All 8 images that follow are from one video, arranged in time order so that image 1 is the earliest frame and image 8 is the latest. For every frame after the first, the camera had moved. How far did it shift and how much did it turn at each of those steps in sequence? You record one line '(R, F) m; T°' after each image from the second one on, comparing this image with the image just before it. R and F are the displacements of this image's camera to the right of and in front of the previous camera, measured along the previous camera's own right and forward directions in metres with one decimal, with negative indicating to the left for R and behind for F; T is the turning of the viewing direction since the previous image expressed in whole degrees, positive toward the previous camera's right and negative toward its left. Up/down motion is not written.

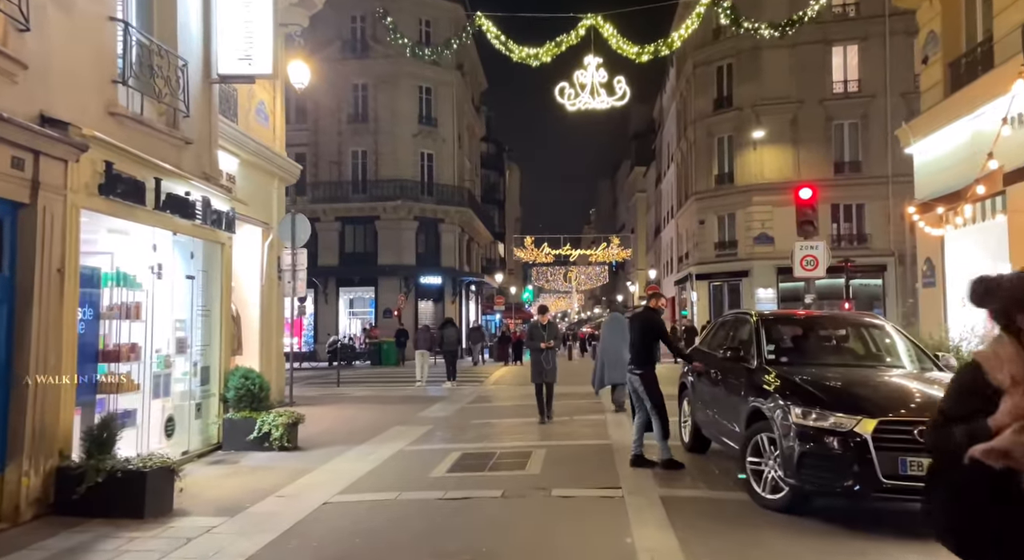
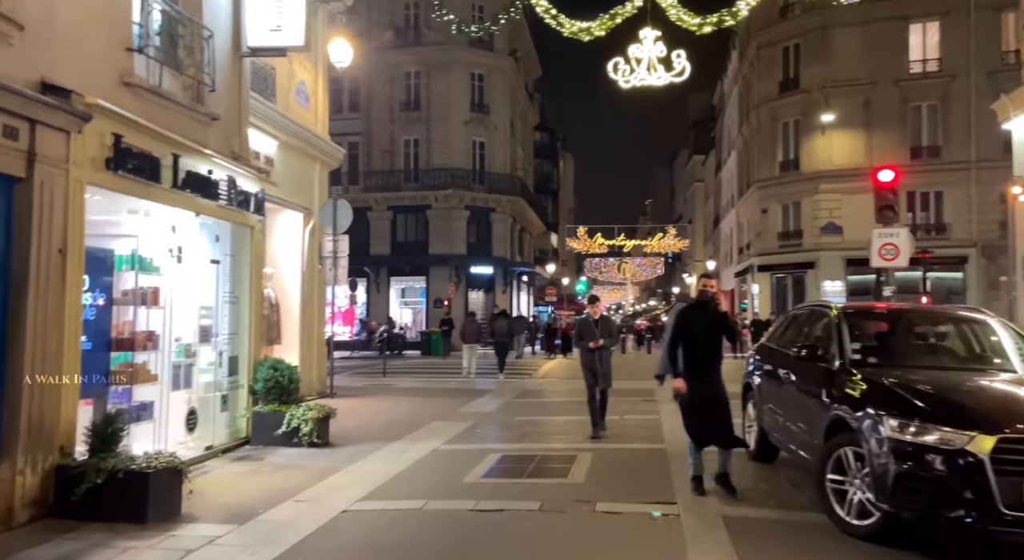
(+0.1, +0.8) m; -4°
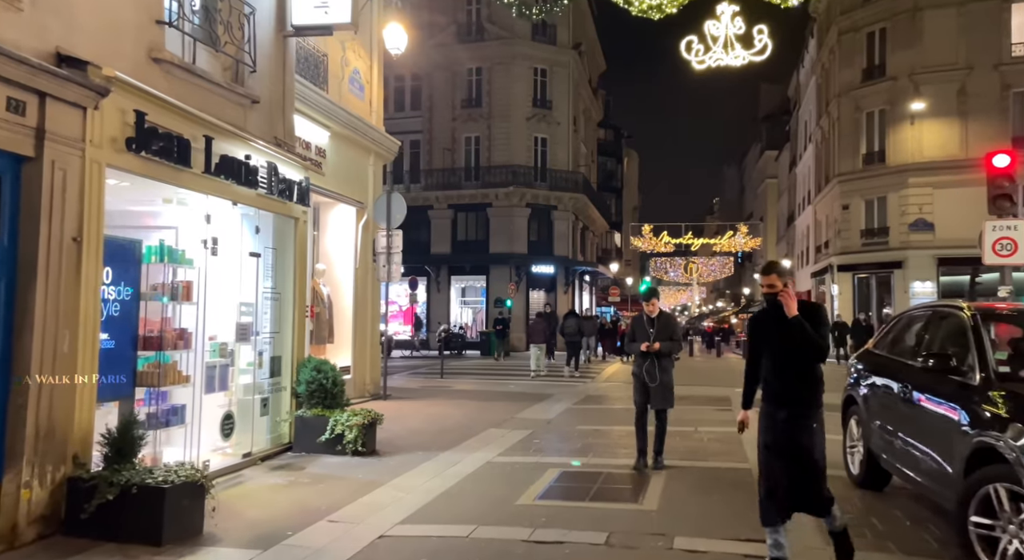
(0.0, +0.8) m; -4°
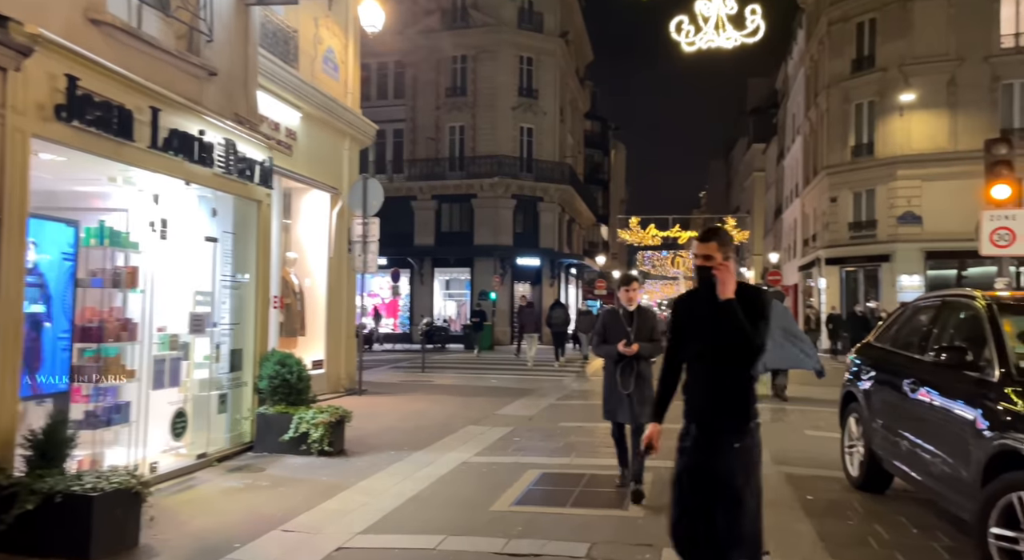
(+0.1, +0.5) m; +1°
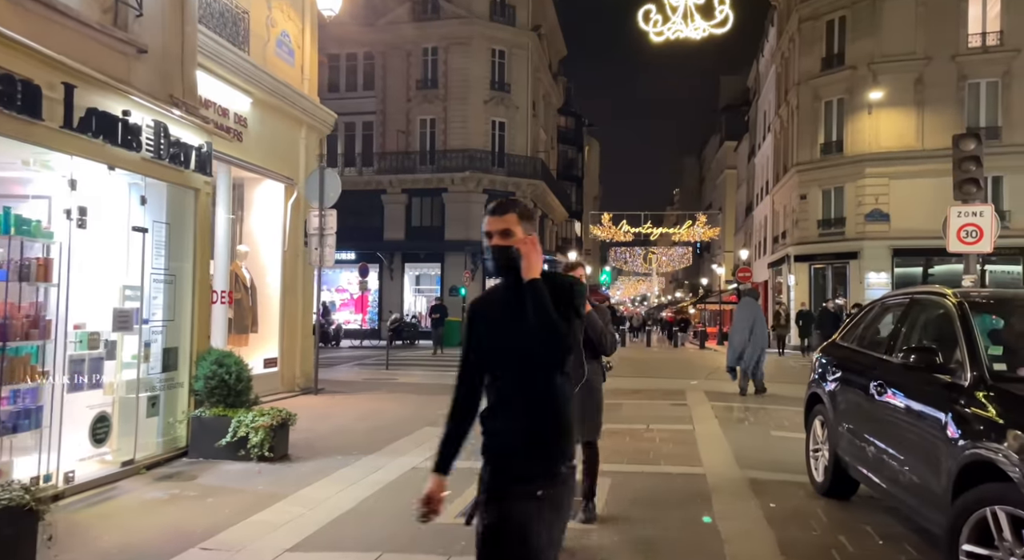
(+0.2, +0.4) m; +2°
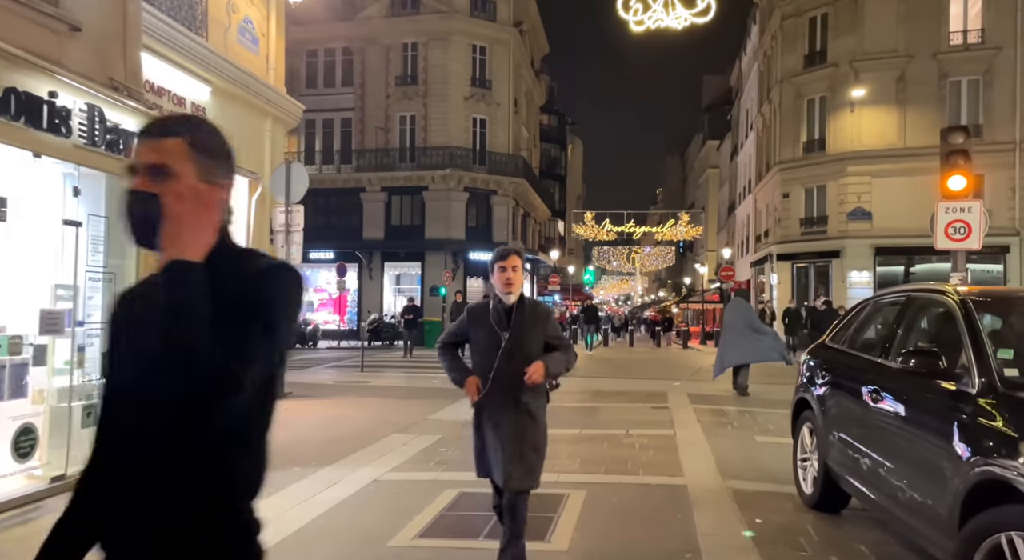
(+0.1, +0.5) m; +1°
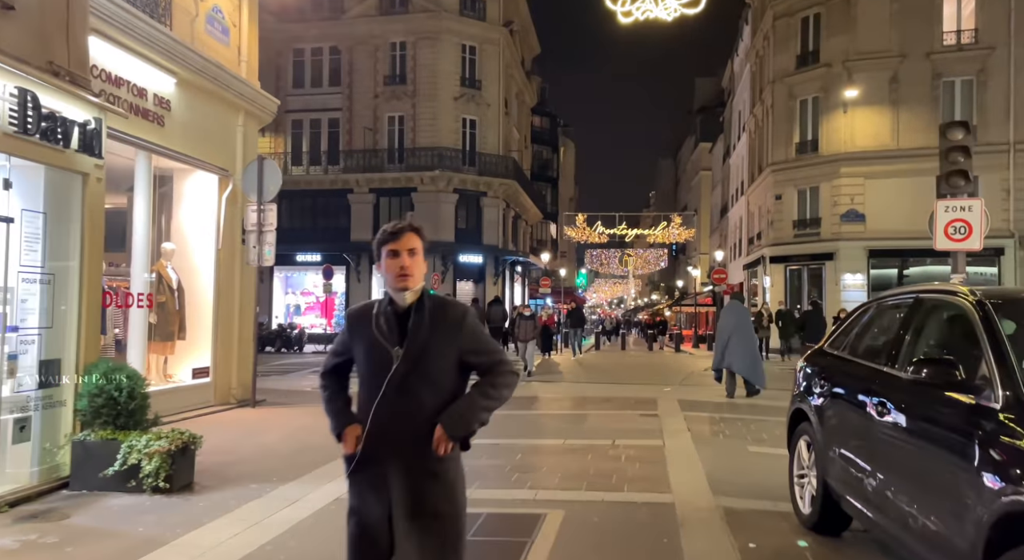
(+0.2, +0.5) m; 0°
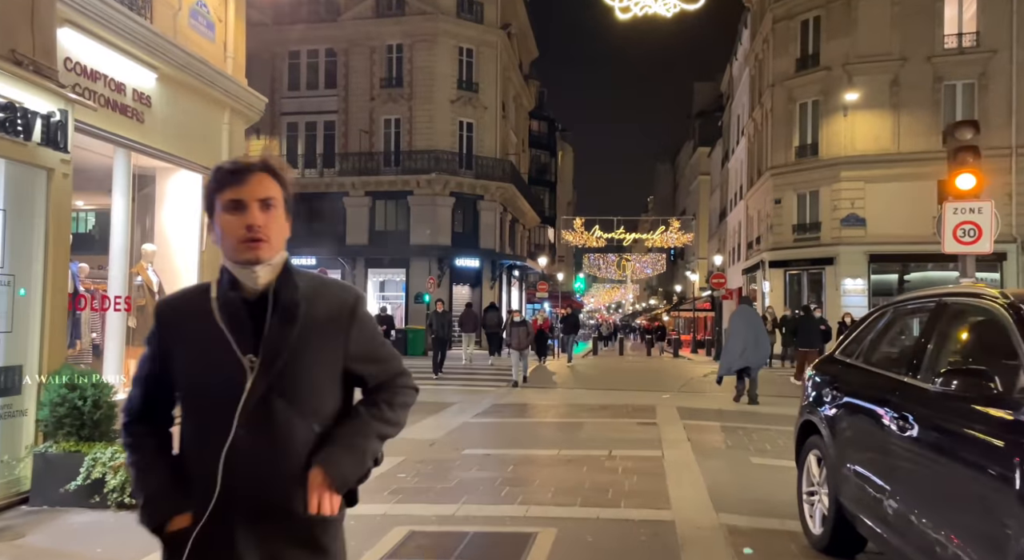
(+0.1, +0.4) m; 0°
